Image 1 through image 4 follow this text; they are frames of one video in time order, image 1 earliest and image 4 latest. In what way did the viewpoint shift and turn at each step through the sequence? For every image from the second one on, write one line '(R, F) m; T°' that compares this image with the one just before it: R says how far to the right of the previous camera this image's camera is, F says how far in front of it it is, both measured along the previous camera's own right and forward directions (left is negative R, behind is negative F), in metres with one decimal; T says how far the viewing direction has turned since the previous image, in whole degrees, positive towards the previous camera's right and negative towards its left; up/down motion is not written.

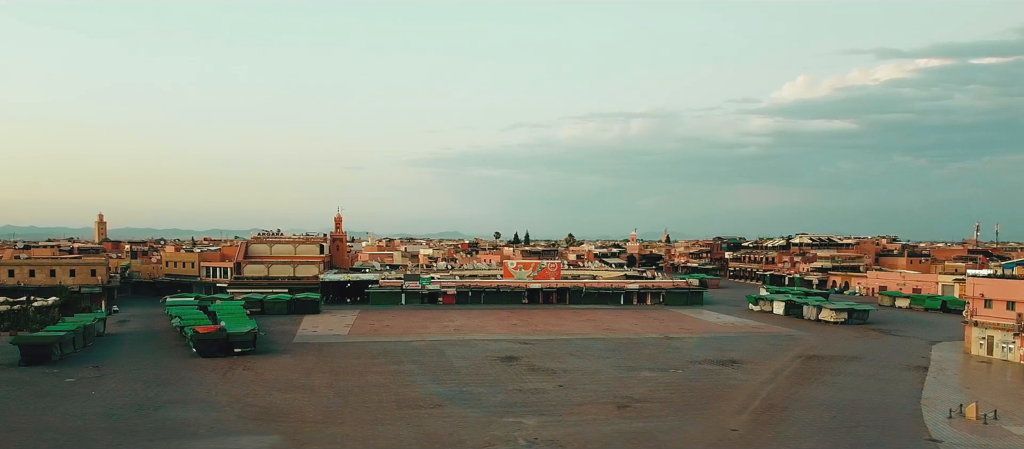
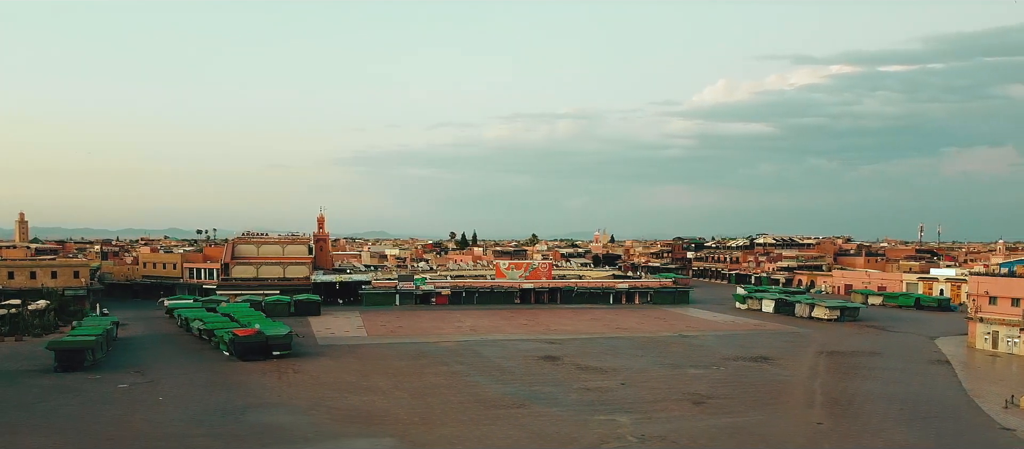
(-4.9, -0.1) m; +5°
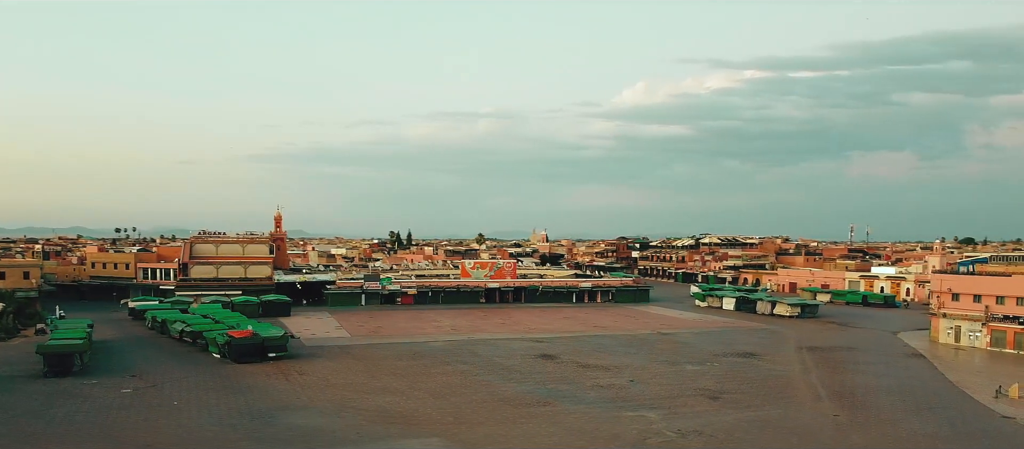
(-3.3, 0.0) m; +5°
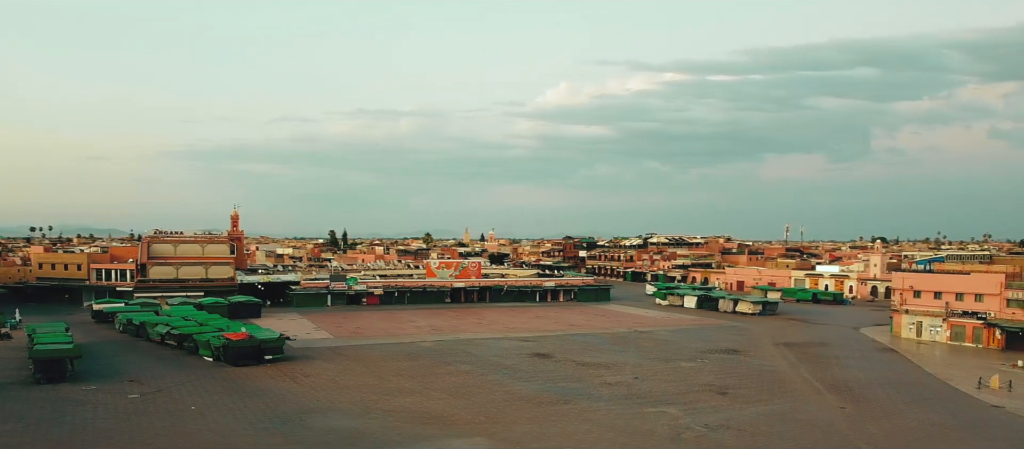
(-3.1, -0.2) m; +5°
